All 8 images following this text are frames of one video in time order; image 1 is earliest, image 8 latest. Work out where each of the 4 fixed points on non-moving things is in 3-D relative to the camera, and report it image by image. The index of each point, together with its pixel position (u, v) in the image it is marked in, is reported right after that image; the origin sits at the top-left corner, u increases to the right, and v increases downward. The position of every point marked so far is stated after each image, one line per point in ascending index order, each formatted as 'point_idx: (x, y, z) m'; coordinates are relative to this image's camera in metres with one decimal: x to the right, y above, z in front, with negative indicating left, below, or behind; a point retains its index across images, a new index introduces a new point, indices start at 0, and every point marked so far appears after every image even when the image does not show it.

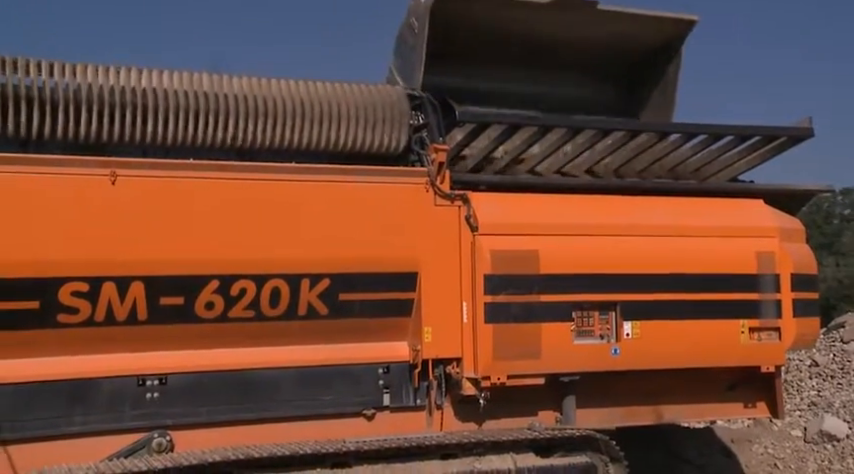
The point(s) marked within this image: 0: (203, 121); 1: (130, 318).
0: (-1.2, +0.6, +4.0) m
1: (-1.4, -0.4, +3.7) m
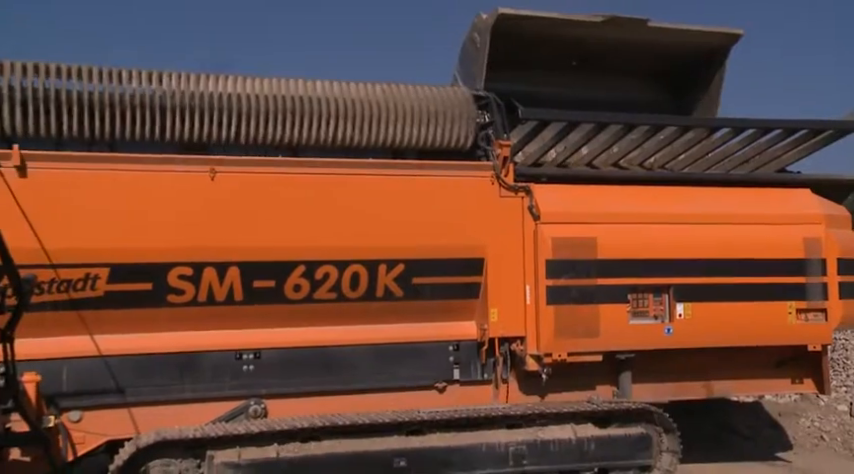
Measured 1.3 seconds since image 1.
0: (-0.8, +0.6, +4.4) m
1: (-1.0, -0.3, +4.2) m
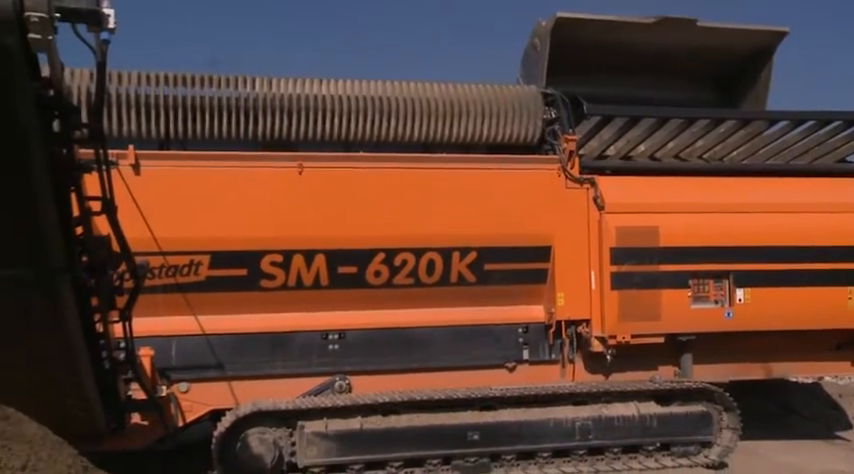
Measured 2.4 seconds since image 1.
0: (-0.4, +0.7, +4.8) m
1: (-0.6, -0.3, +4.6) m
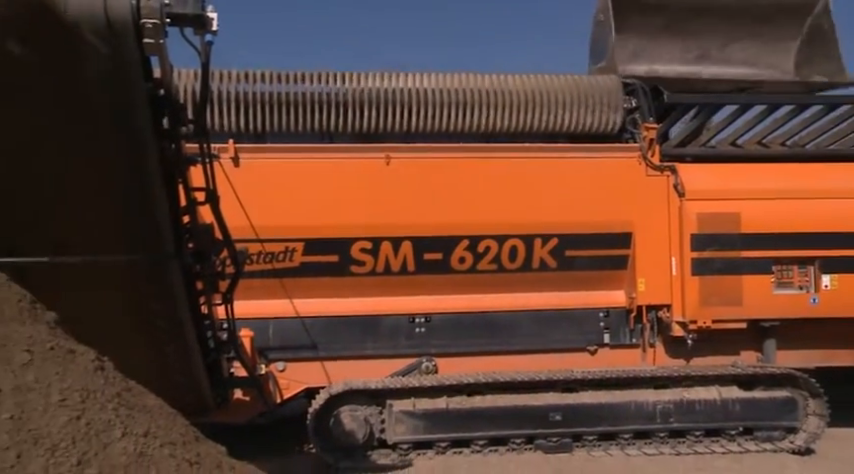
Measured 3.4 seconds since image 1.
0: (+0.1, +0.8, +5.0) m
1: (-0.1, -0.2, +4.8) m
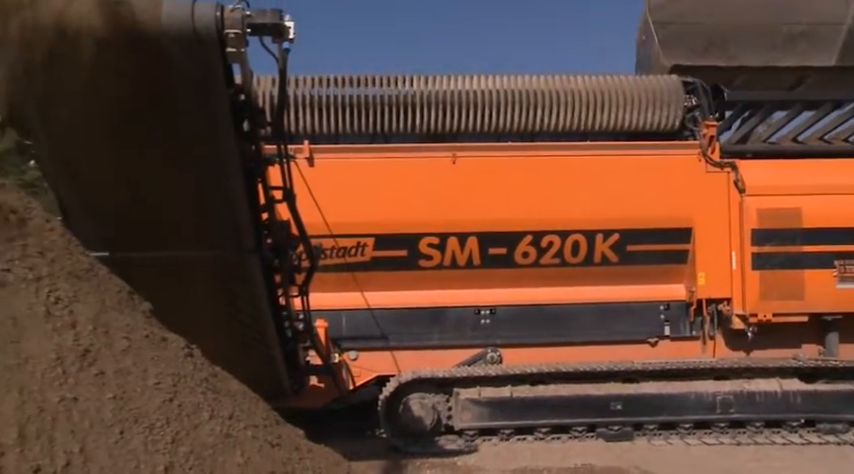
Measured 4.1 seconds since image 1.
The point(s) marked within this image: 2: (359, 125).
0: (+0.5, +0.8, +5.2) m
1: (+0.3, -0.2, +5.1) m
2: (-0.4, +0.7, +5.2) m
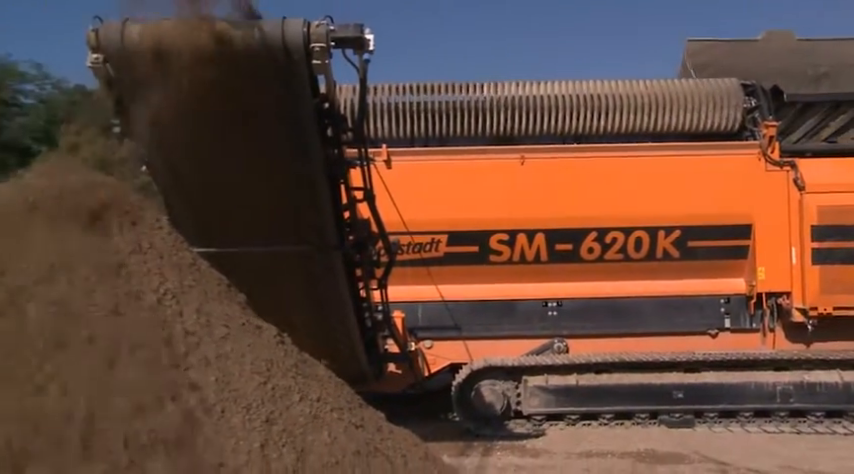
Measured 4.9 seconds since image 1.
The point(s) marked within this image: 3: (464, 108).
0: (+1.0, +0.8, +5.5) m
1: (+0.7, -0.1, +5.4) m
2: (0.0, +0.7, +5.5) m
3: (+0.2, +0.9, +5.5) m
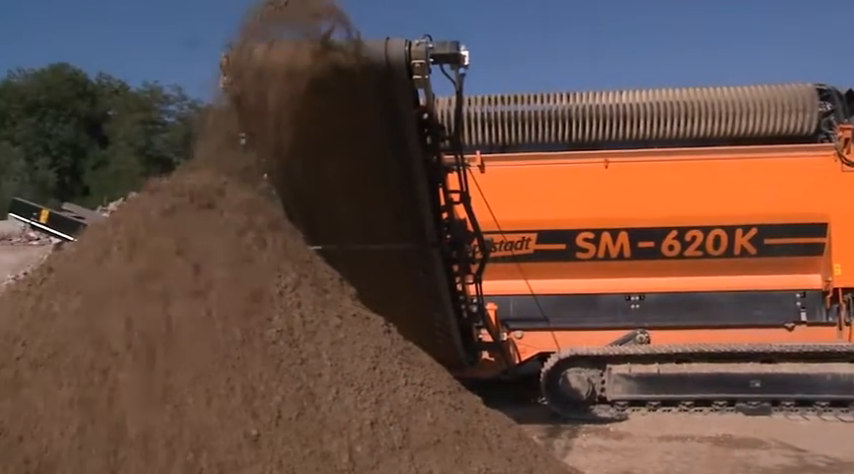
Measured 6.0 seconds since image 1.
0: (+1.7, +0.8, +5.9) m
1: (+1.4, -0.1, +5.8) m
2: (+0.7, +0.7, +6.0) m
3: (+0.9, +0.9, +6.0) m
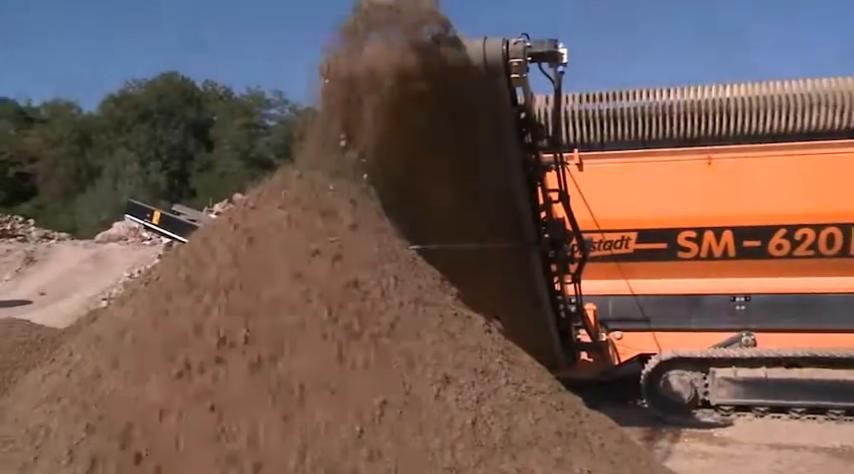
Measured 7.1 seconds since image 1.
0: (+2.4, +0.8, +5.6) m
1: (+2.1, -0.1, +5.6) m
2: (+1.4, +0.8, +5.9) m
3: (+1.6, +0.9, +5.8) m
